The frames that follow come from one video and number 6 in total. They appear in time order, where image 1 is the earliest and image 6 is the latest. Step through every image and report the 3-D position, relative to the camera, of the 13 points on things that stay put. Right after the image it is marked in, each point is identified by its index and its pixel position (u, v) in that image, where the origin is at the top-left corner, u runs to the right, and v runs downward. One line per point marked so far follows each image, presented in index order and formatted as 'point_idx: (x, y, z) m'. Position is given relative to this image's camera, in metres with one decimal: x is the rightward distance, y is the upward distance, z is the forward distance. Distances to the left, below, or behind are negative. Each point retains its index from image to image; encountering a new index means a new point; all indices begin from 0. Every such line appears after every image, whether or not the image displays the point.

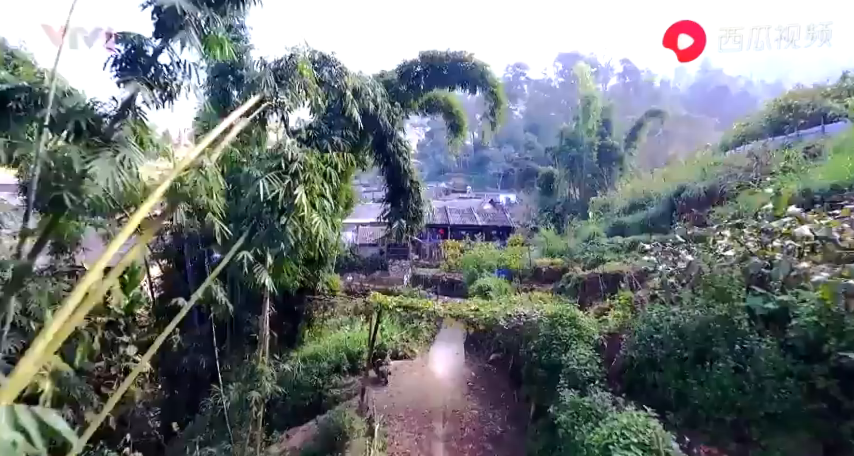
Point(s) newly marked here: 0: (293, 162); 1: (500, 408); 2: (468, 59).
0: (-0.8, +0.4, +3.0) m
1: (+0.7, -1.7, +4.7) m
2: (+0.4, +1.8, +5.5) m
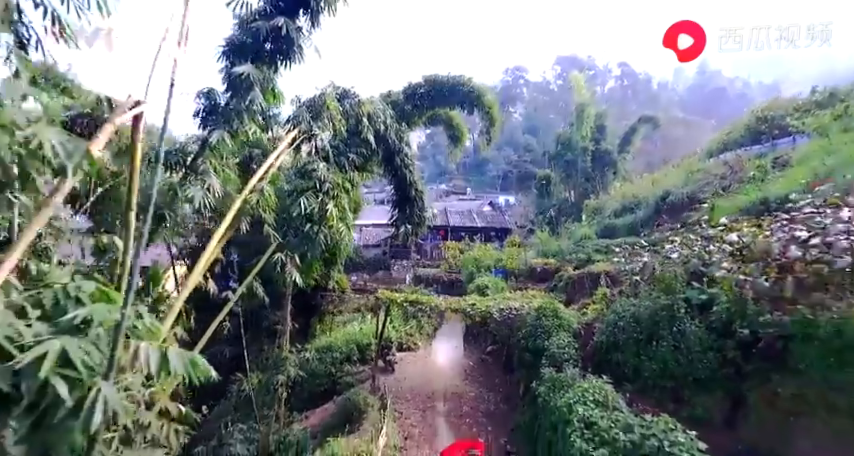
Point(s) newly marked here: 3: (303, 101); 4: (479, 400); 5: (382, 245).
0: (-0.7, +0.4, +3.7) m
1: (+0.7, -1.7, +5.4) m
2: (+0.5, +1.8, +6.2) m
3: (-0.9, +0.9, +3.5) m
4: (+0.5, -1.8, +5.3) m
5: (-1.1, -0.4, +11.6) m
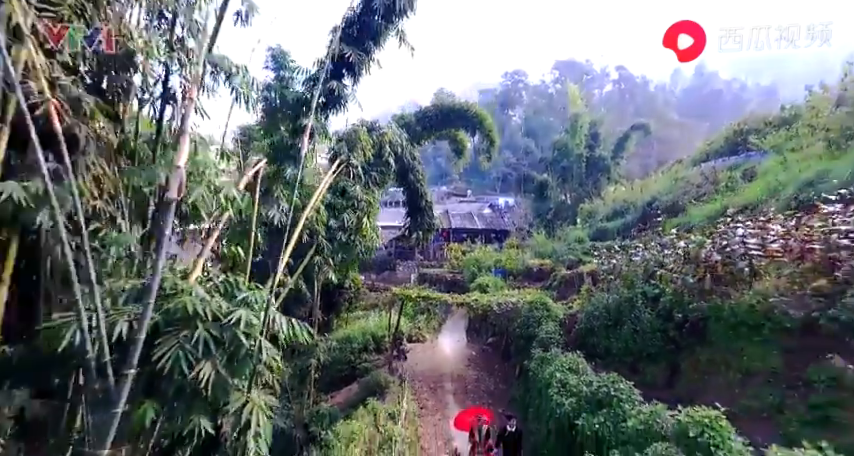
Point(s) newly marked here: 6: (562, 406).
0: (-0.6, +0.3, +4.6) m
1: (+0.8, -1.8, +6.3) m
2: (+0.6, +1.7, +7.1) m
3: (-0.8, +0.8, +4.4) m
4: (+0.6, -1.9, +6.2) m
5: (-0.9, -0.5, +12.5) m
6: (+0.9, -1.1, +3.1) m
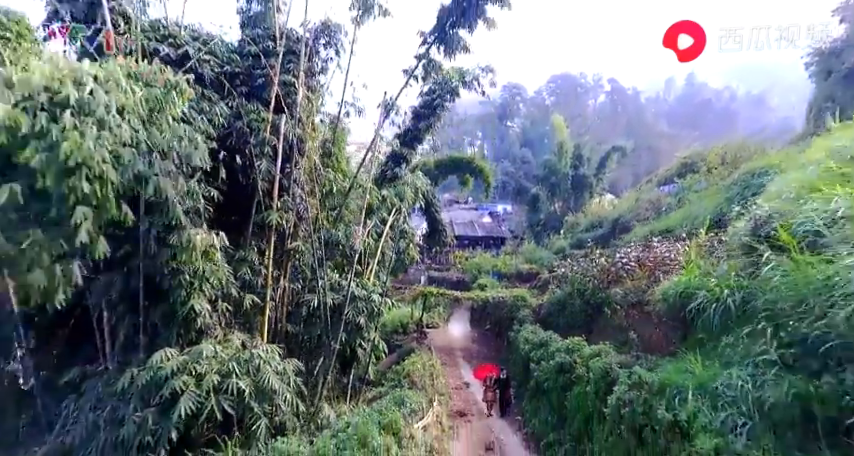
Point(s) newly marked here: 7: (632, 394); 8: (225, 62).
0: (-0.3, 0.0, +7.3) m
1: (+1.1, -2.1, +9.0) m
2: (+0.9, +1.4, +9.7) m
3: (-0.5, +0.6, +7.1) m
4: (+0.9, -2.2, +8.9) m
5: (-0.7, -0.8, +15.1) m
6: (+1.1, -1.4, +5.8) m
7: (+1.2, -1.0, +2.9) m
8: (-1.7, +1.4, +4.2) m
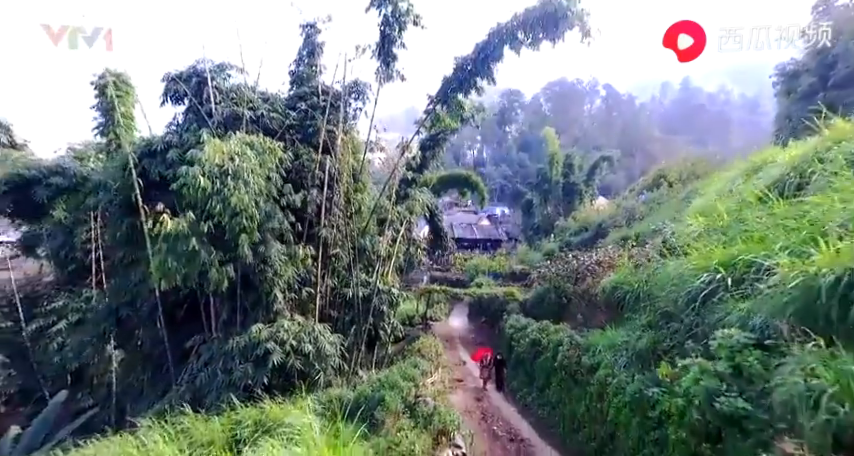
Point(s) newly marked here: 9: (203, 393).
0: (-0.3, -0.1, +8.8) m
1: (+1.2, -2.2, +10.5) m
2: (+1.0, +1.3, +11.3) m
3: (-0.4, +0.4, +8.6) m
4: (+1.0, -2.3, +10.4) m
5: (-0.6, -0.9, +16.7) m
6: (+1.2, -1.5, +7.3) m
7: (+1.3, -1.1, +4.4) m
8: (-1.6, +1.3, +5.7) m
9: (-2.1, -1.5, +4.6) m
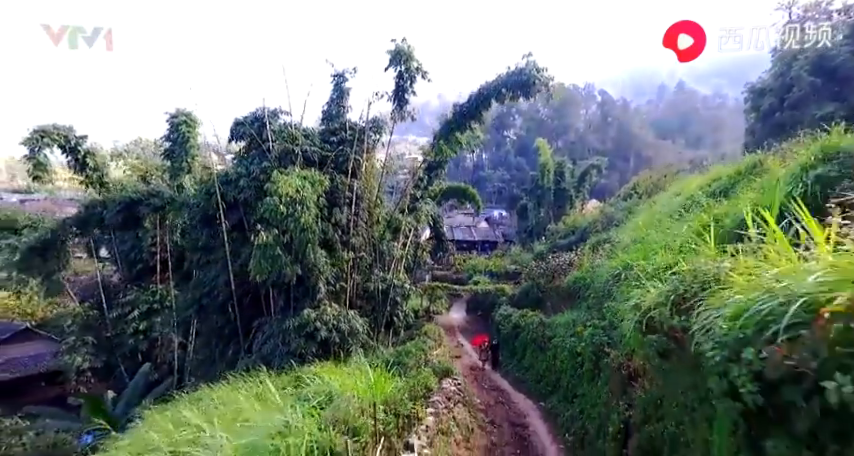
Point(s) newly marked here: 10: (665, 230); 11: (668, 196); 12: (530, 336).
0: (-0.2, -0.3, +10.4) m
1: (+1.3, -2.4, +12.1) m
2: (+1.0, +1.1, +12.9) m
3: (-0.3, +0.3, +10.2) m
4: (+1.0, -2.4, +12.0) m
5: (-0.5, -1.0, +18.3) m
6: (+1.3, -1.6, +8.9) m
7: (+1.4, -1.2, +6.1) m
8: (-1.5, +1.2, +7.4) m
9: (-2.0, -1.6, +6.2) m
10: (+2.1, 0.0, +4.5) m
11: (+3.3, +0.4, +6.9) m
12: (+1.3, -1.4, +6.3) m
